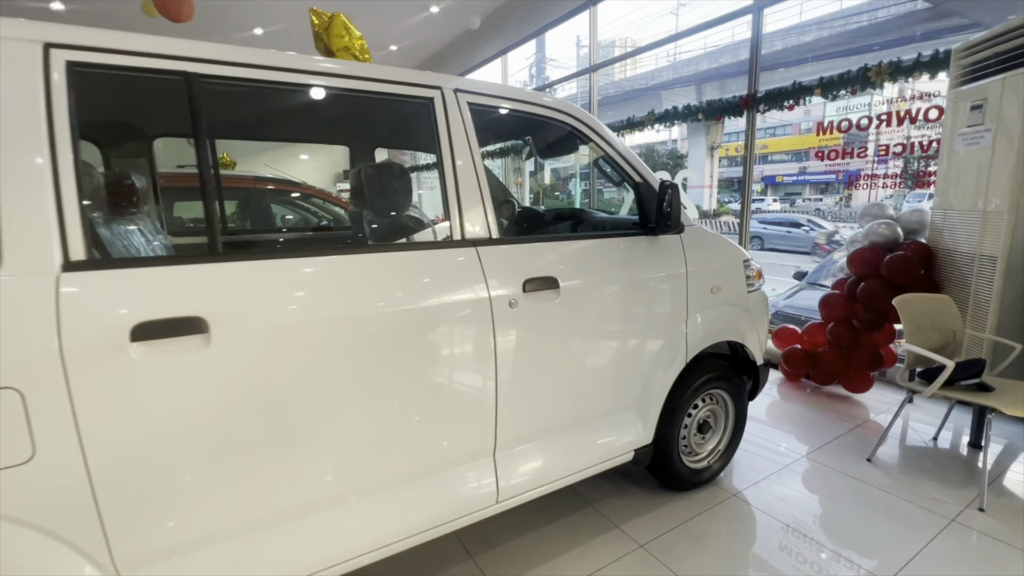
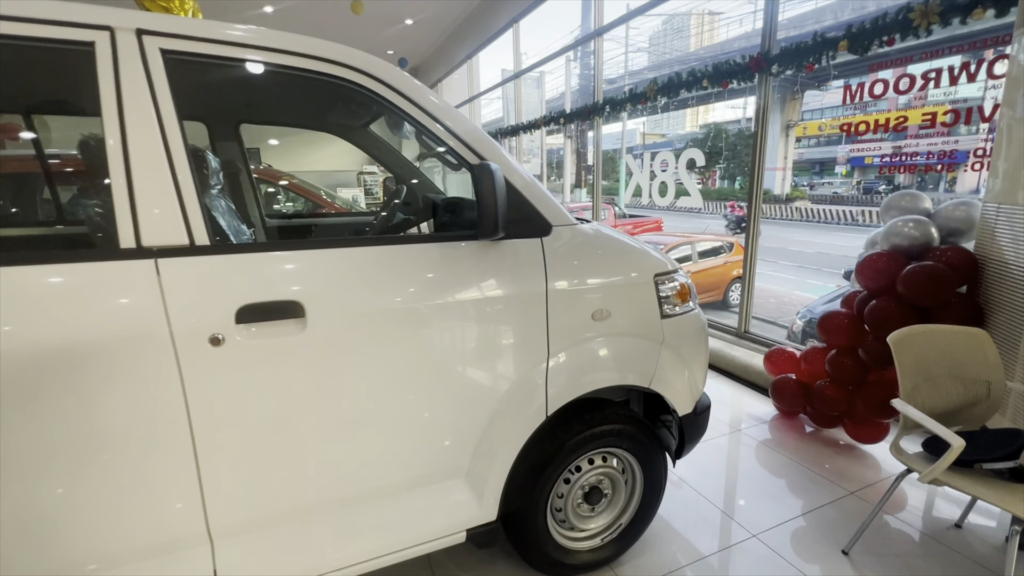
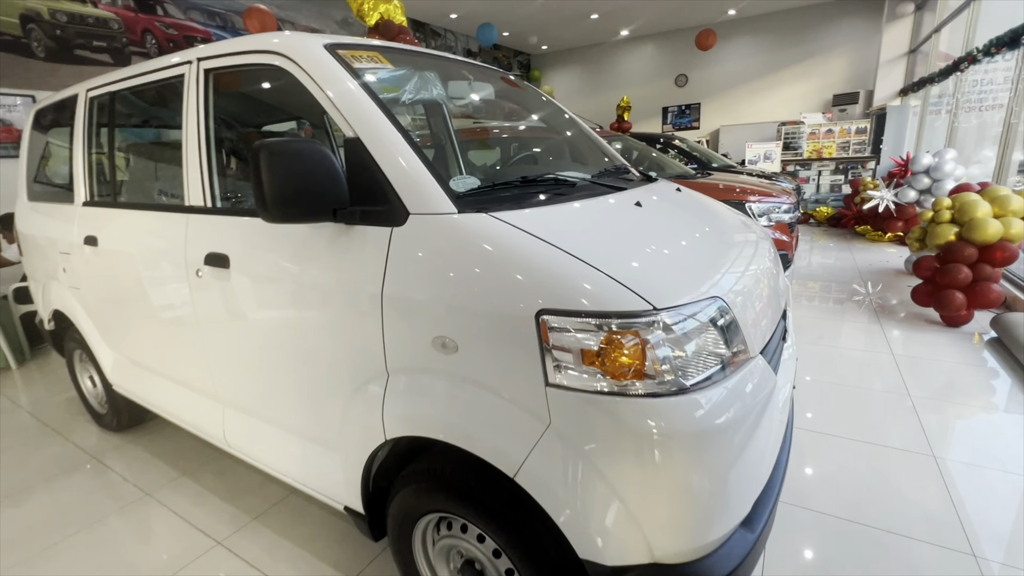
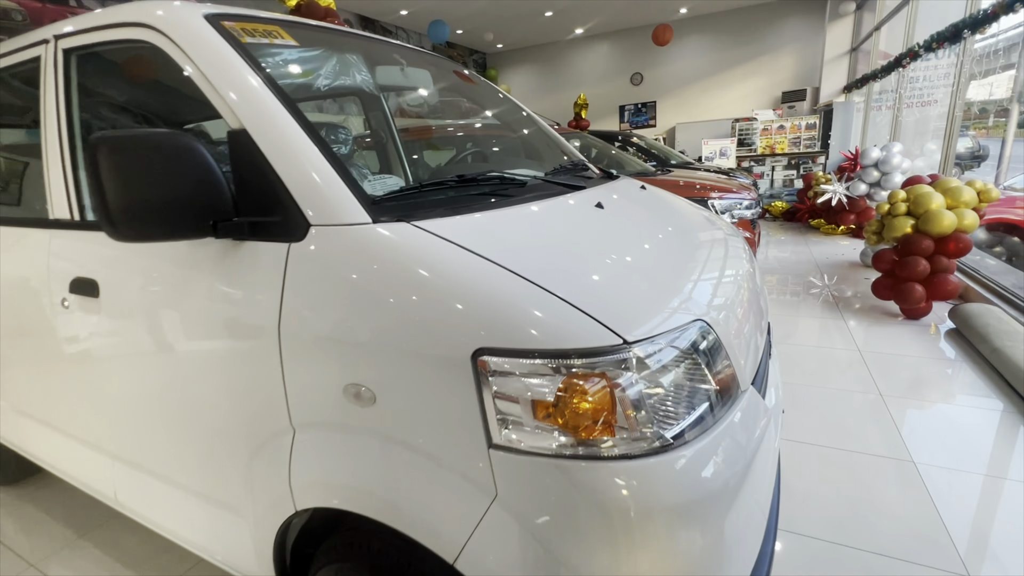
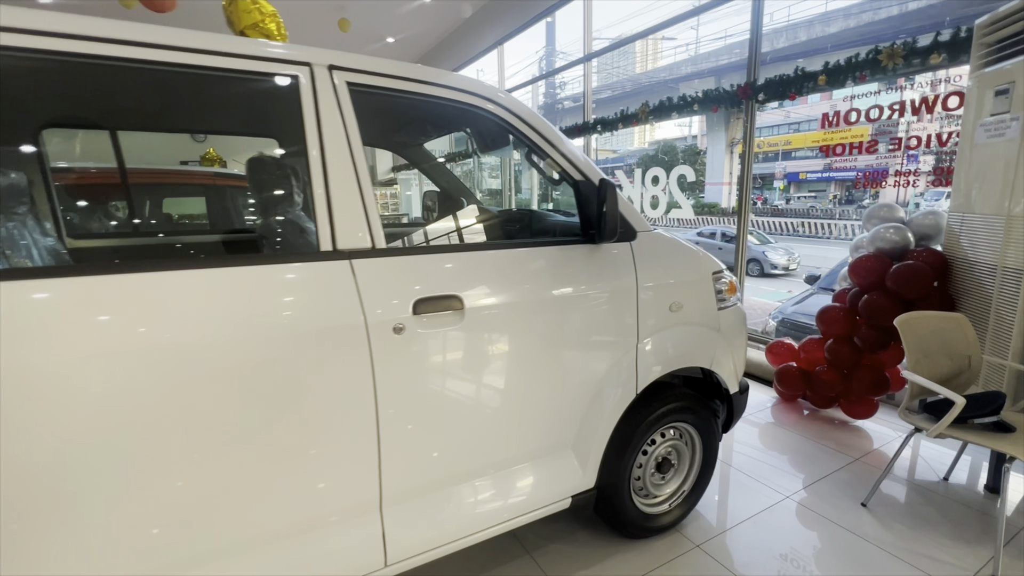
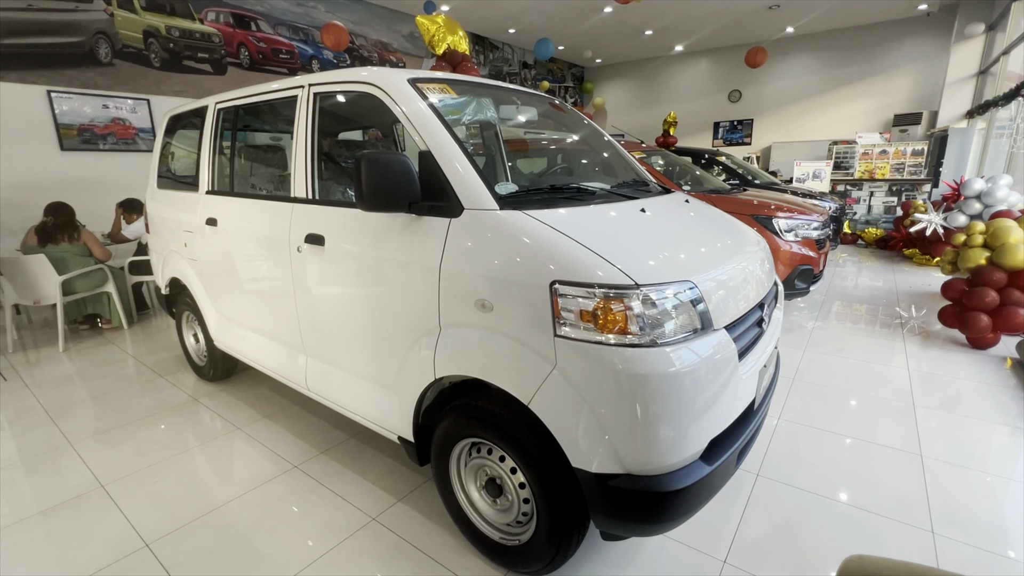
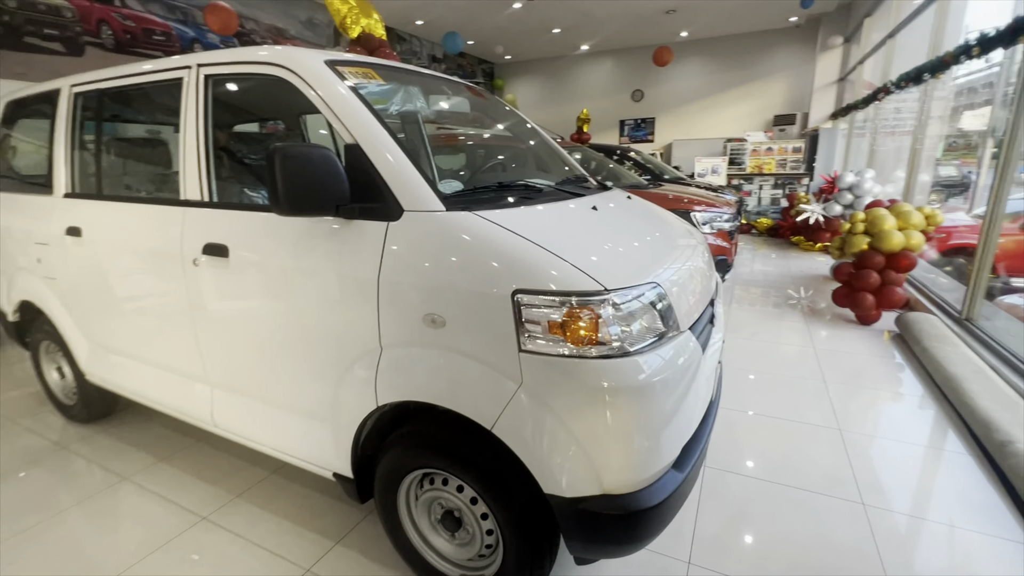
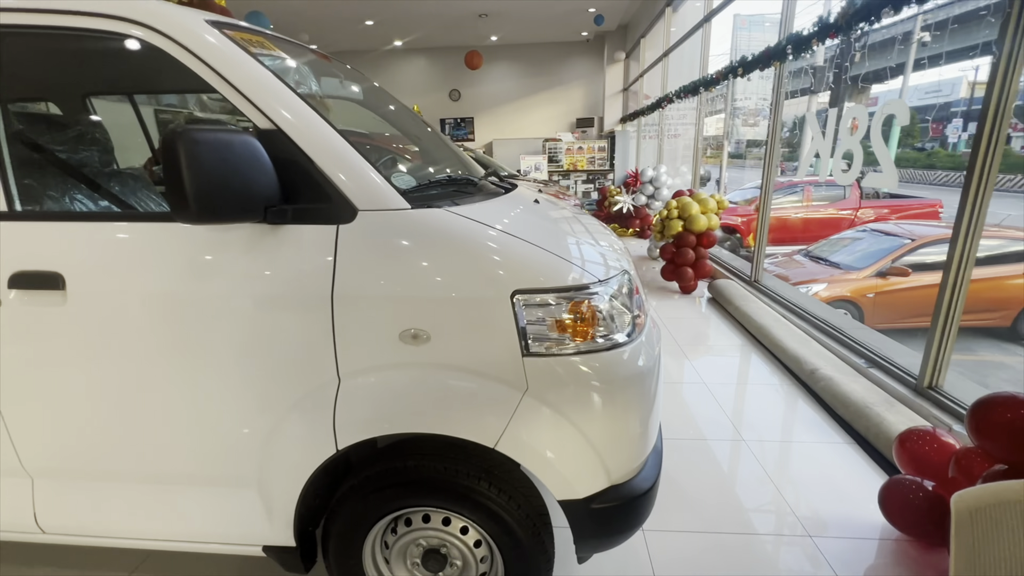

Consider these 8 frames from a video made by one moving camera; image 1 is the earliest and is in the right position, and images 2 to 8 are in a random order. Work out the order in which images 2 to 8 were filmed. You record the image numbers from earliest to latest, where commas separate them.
5, 2, 8, 7, 6, 3, 4
